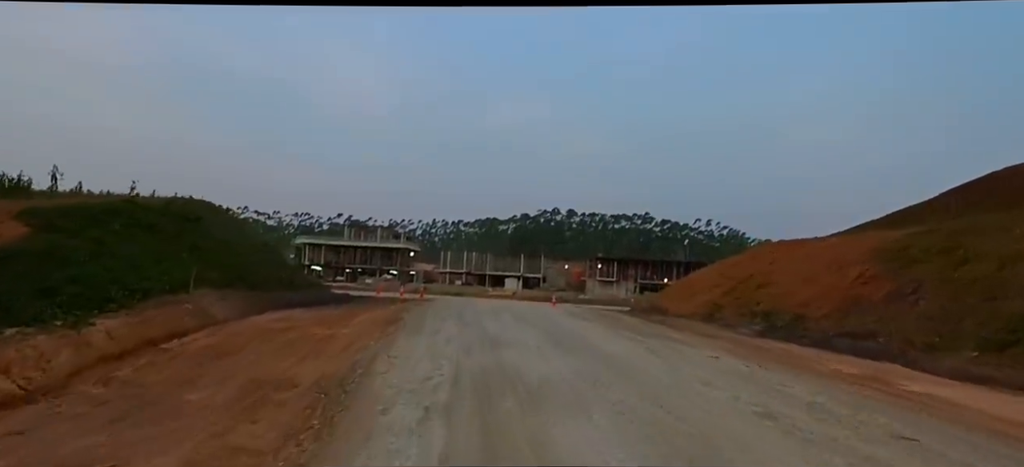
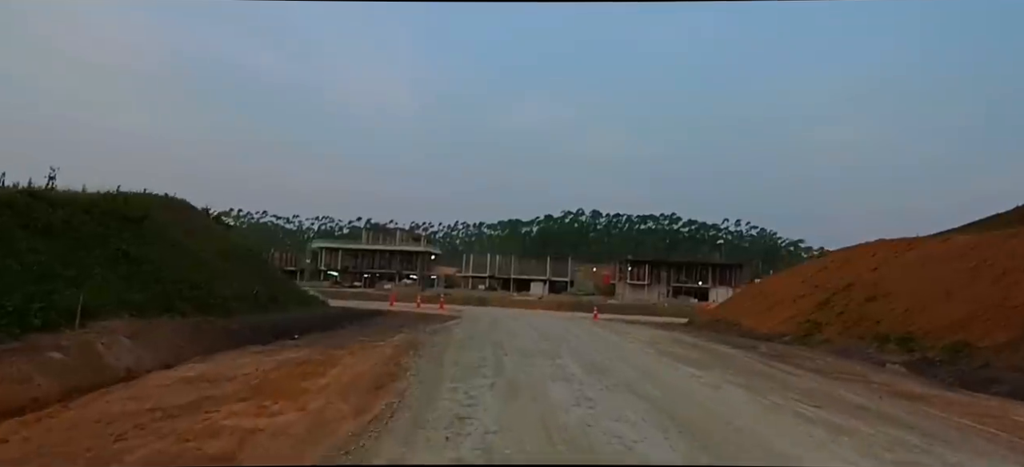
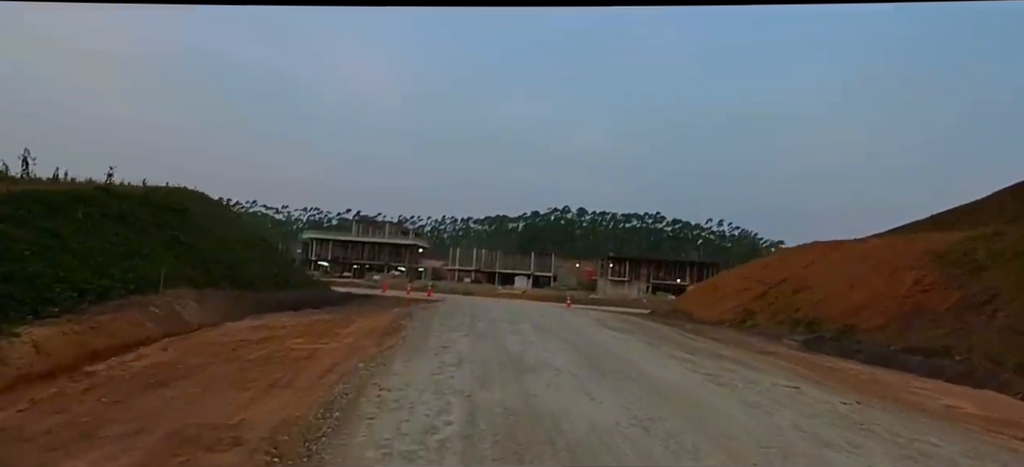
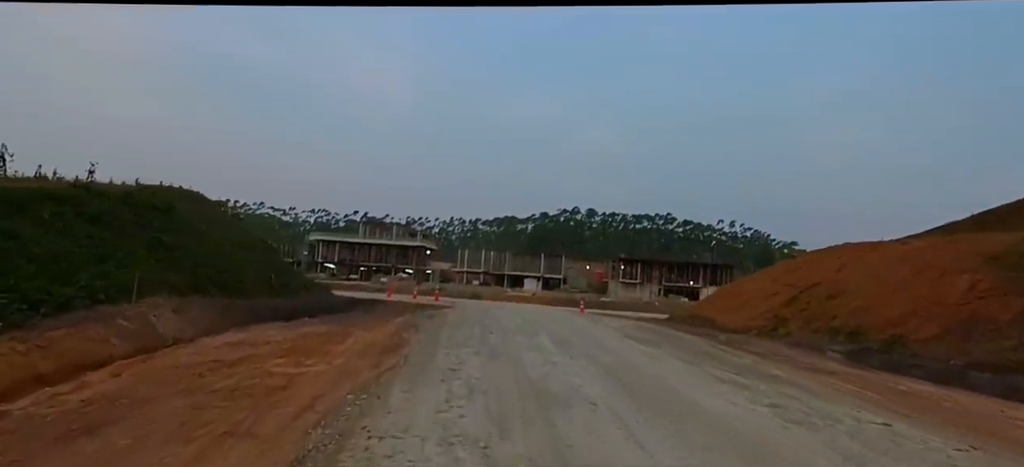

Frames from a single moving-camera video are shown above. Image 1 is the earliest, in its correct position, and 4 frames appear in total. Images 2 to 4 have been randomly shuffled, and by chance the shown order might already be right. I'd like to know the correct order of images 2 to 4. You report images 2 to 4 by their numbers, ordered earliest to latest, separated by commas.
3, 4, 2
